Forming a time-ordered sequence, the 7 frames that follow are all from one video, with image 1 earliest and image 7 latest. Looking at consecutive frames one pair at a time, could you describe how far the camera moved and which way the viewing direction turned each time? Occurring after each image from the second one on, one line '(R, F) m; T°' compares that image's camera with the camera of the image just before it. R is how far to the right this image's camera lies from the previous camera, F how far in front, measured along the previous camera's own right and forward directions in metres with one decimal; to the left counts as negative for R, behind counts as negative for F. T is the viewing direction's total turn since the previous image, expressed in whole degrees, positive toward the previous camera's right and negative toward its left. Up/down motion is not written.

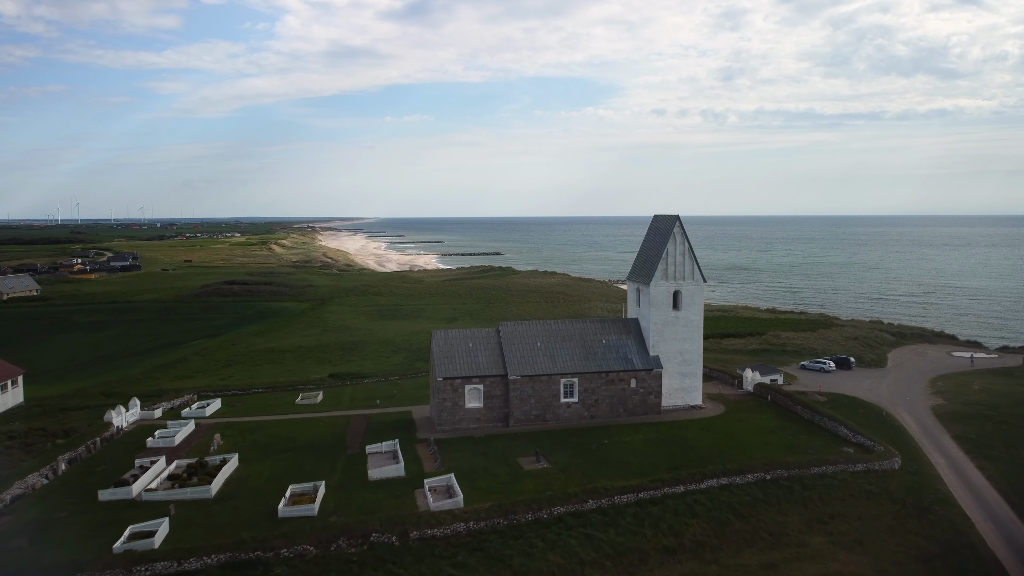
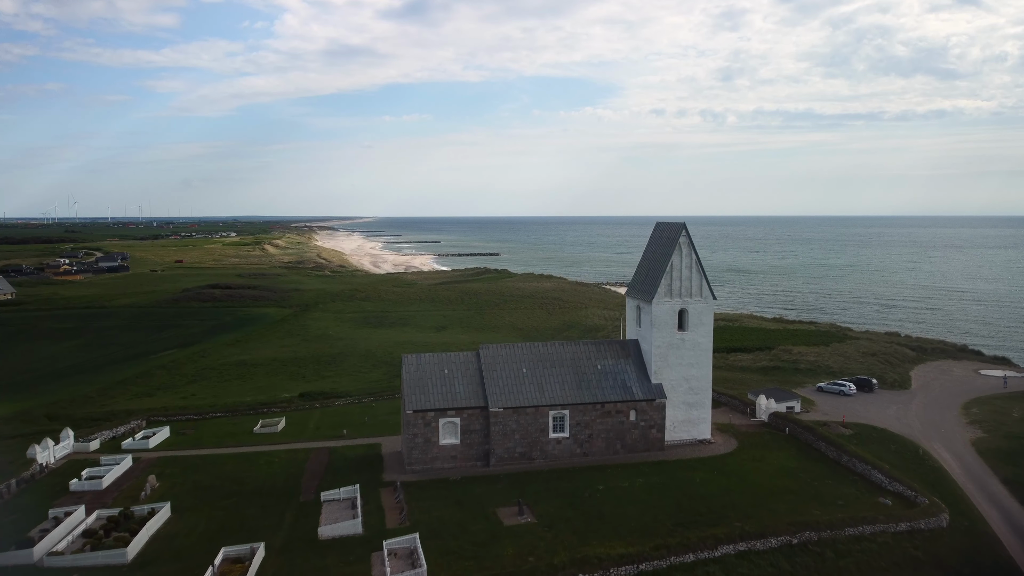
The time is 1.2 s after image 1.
(+0.5, +3.8) m; 0°
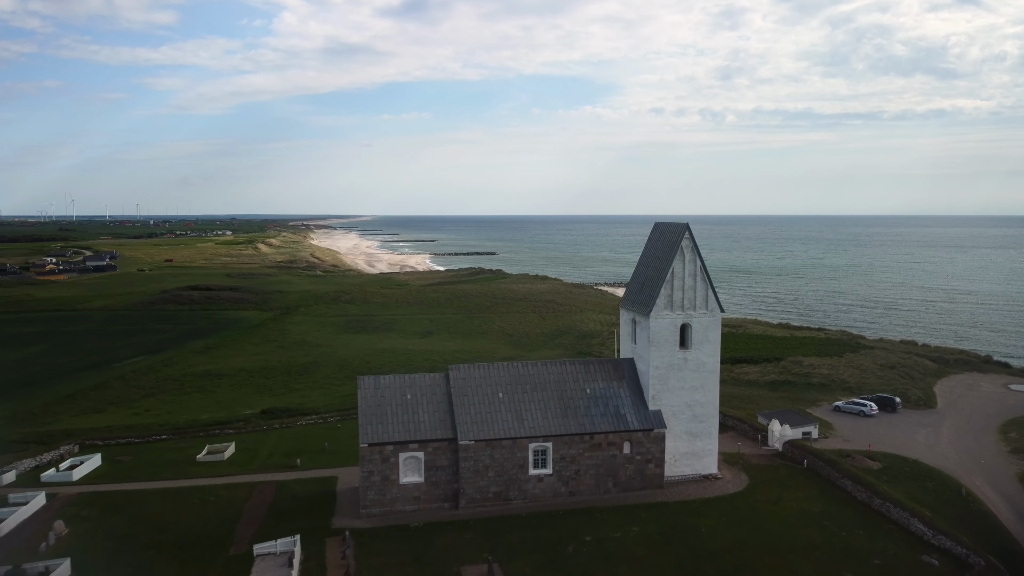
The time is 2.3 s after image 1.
(+0.7, +3.7) m; 0°
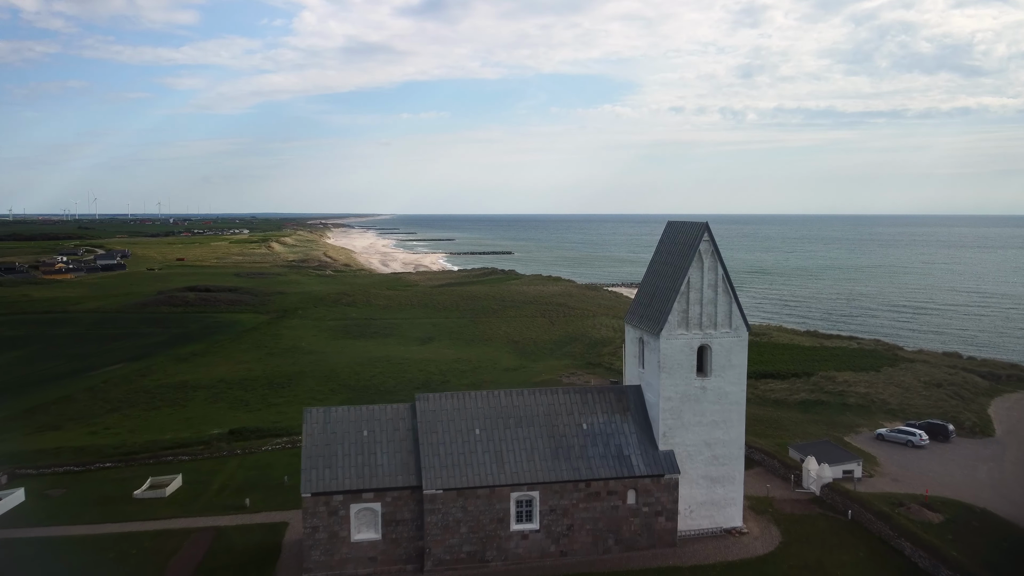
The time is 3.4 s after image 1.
(+0.9, +4.0) m; -1°
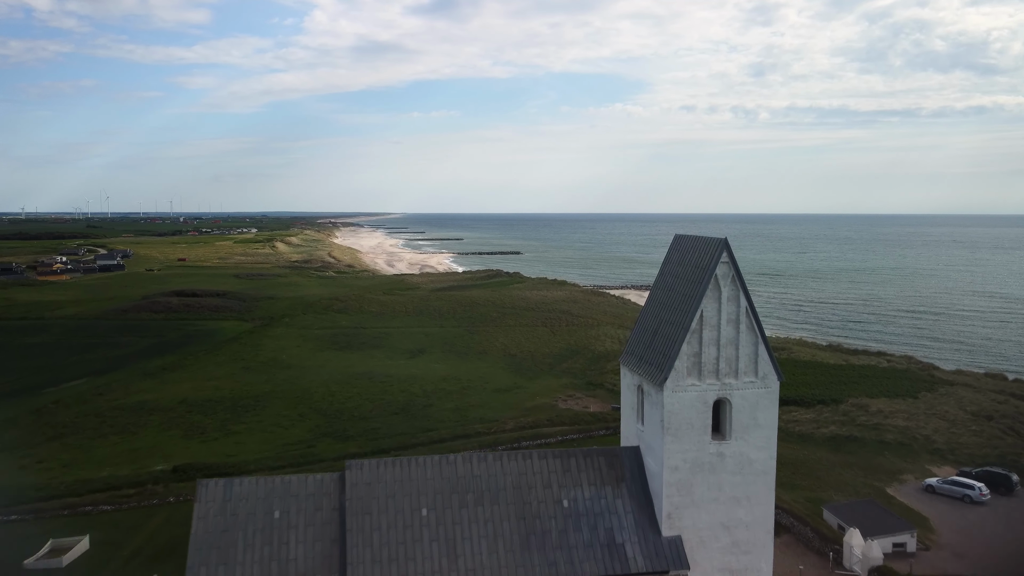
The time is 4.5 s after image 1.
(+0.9, +4.3) m; -1°
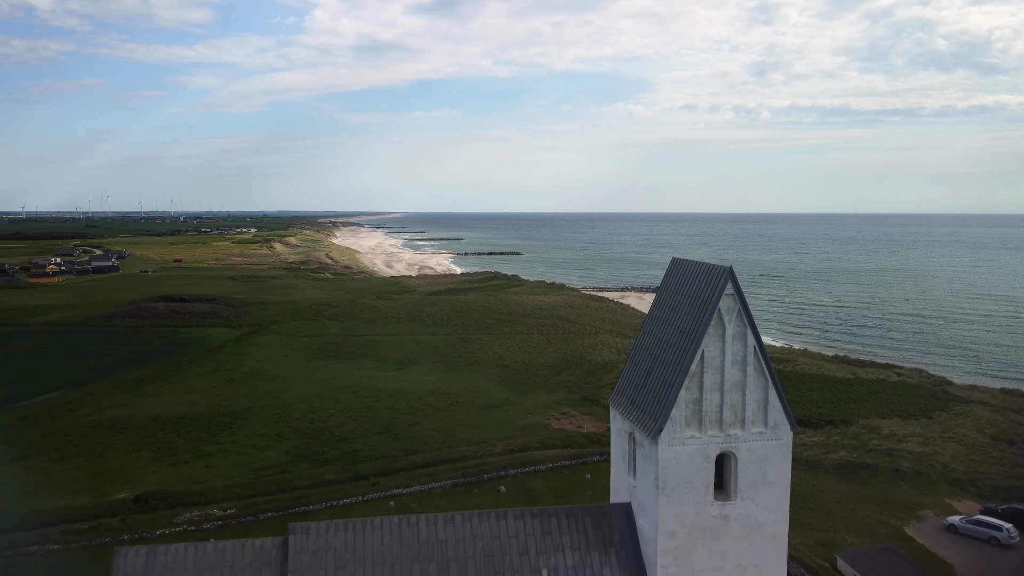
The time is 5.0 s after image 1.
(+0.5, +2.0) m; 0°
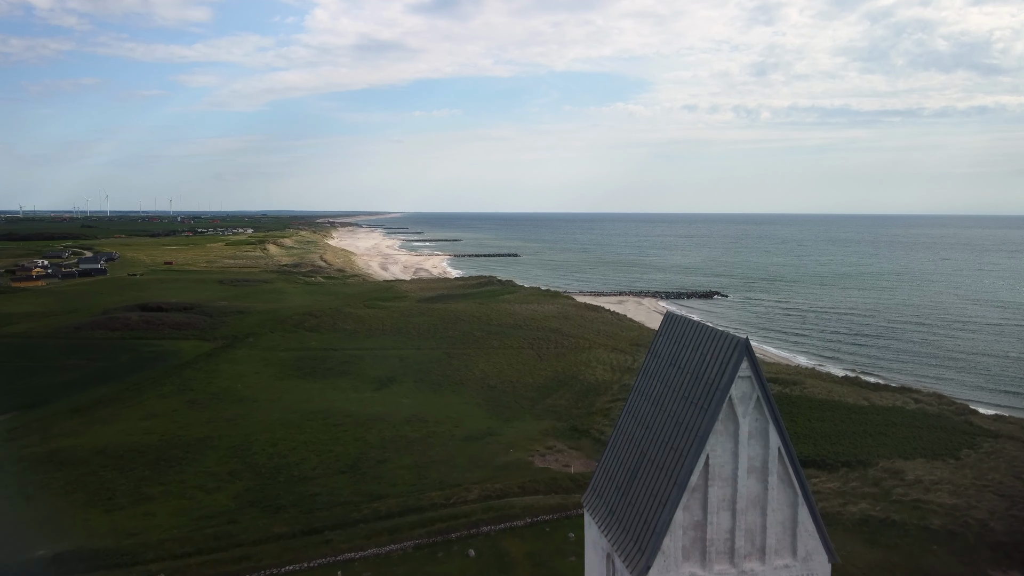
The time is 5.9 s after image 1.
(+0.8, +3.4) m; 0°
